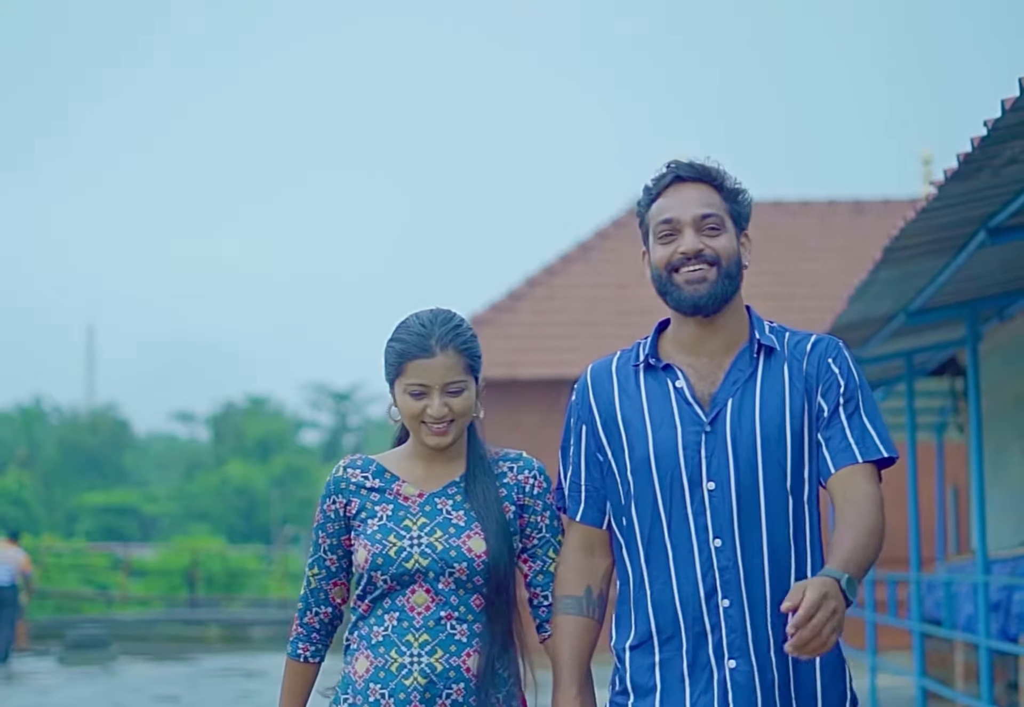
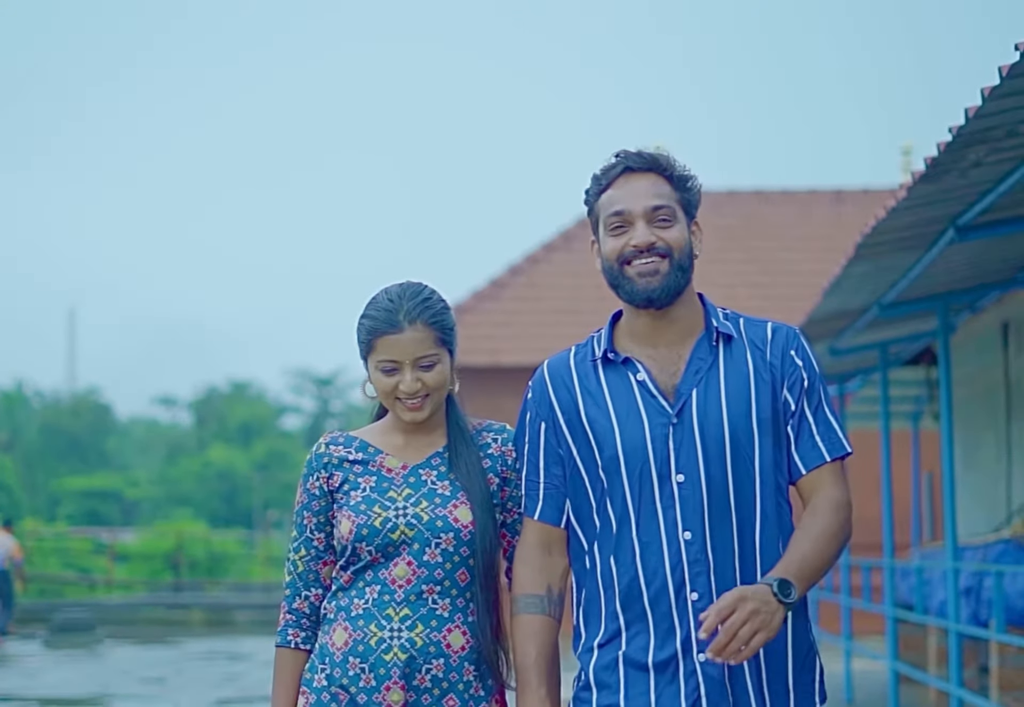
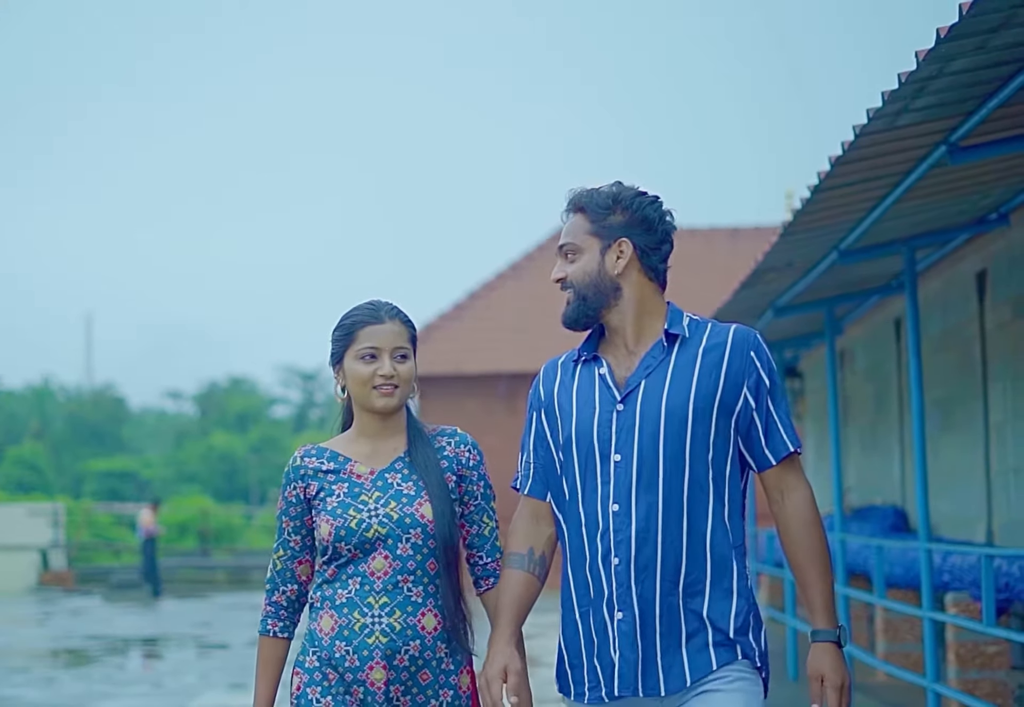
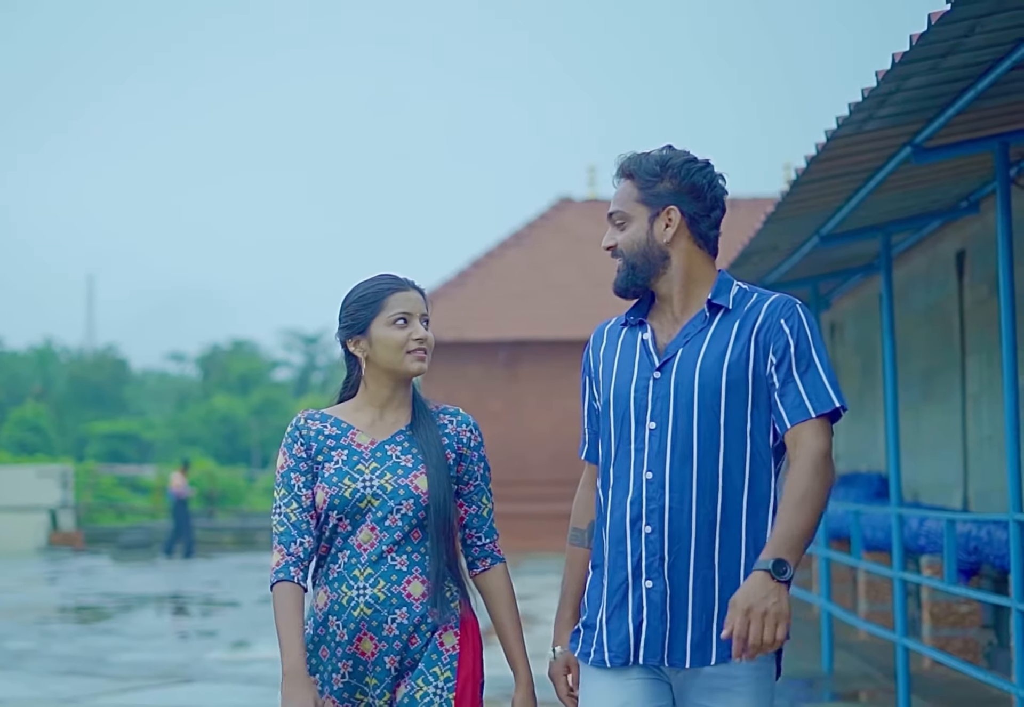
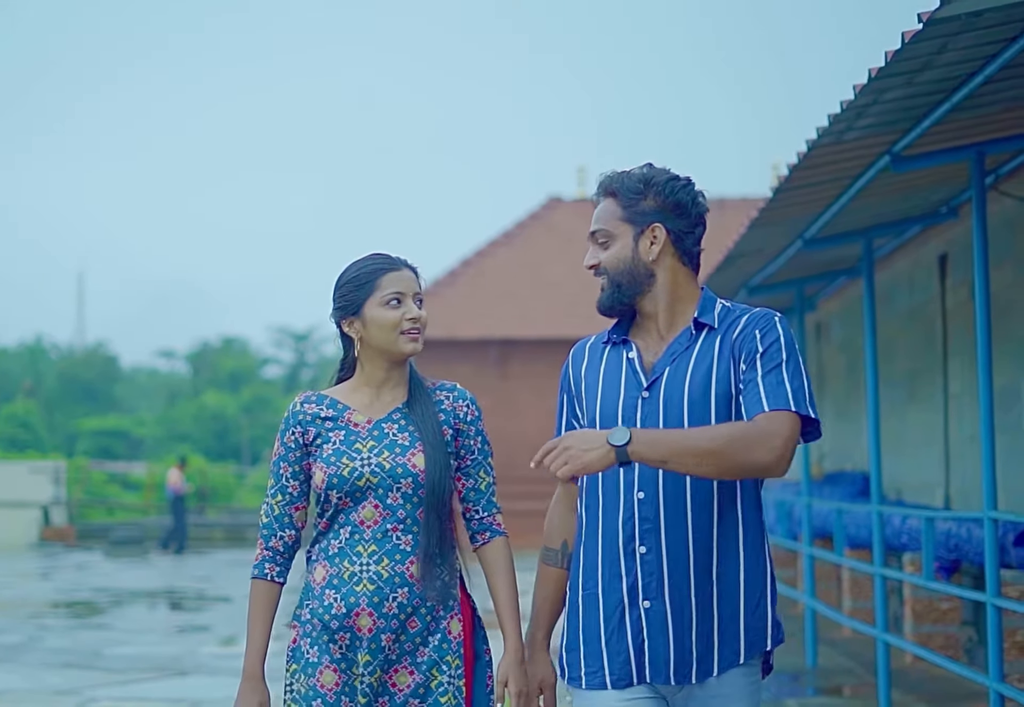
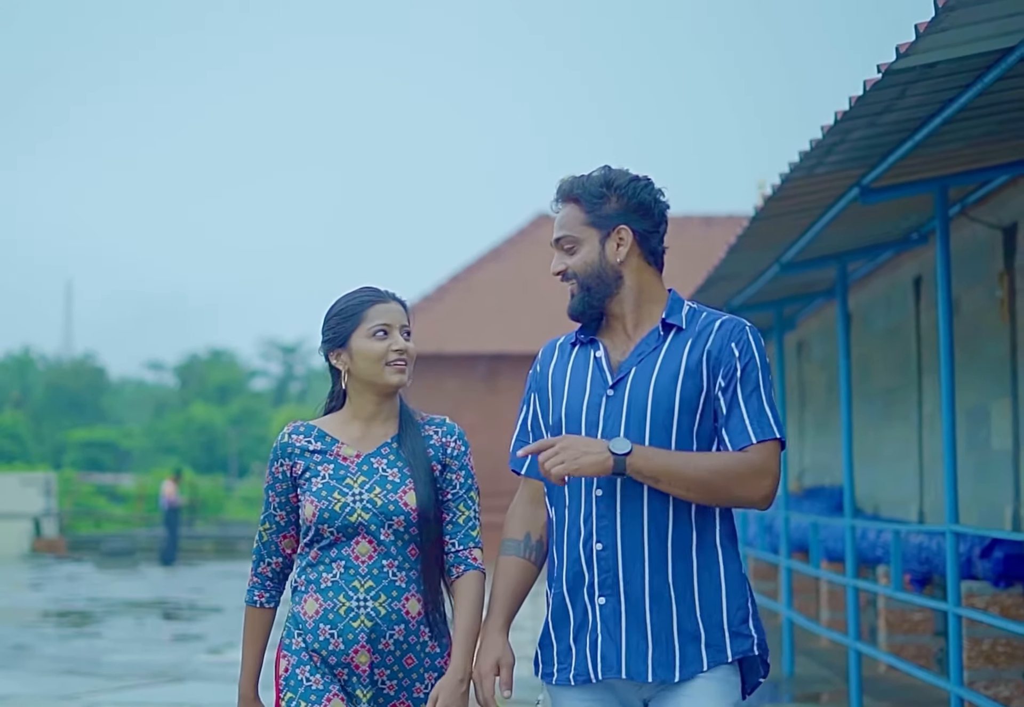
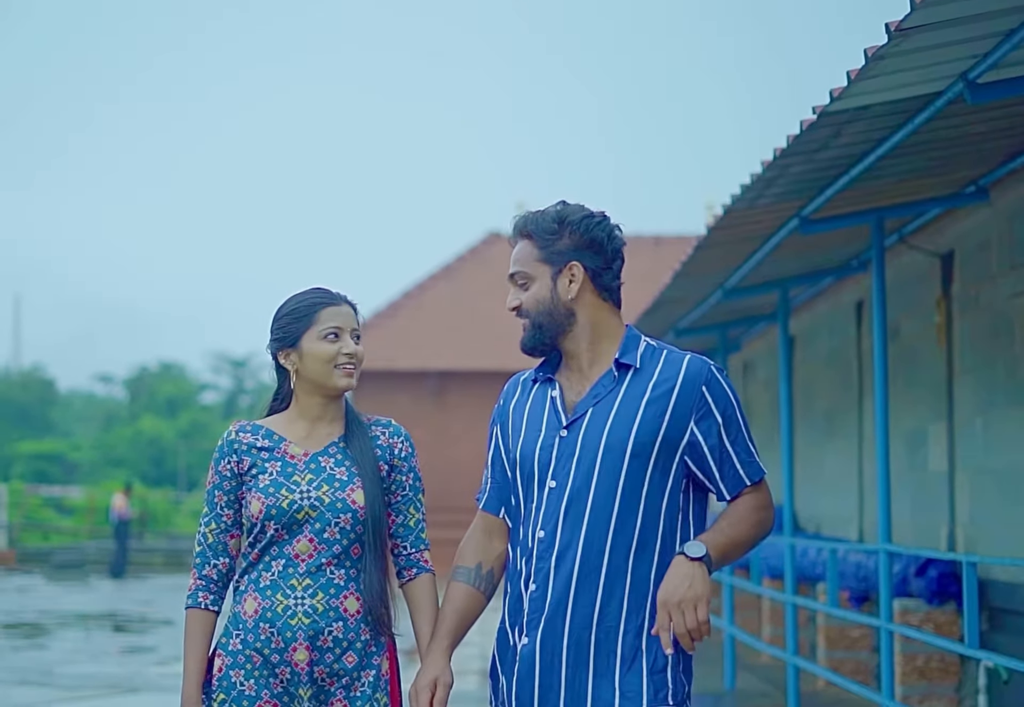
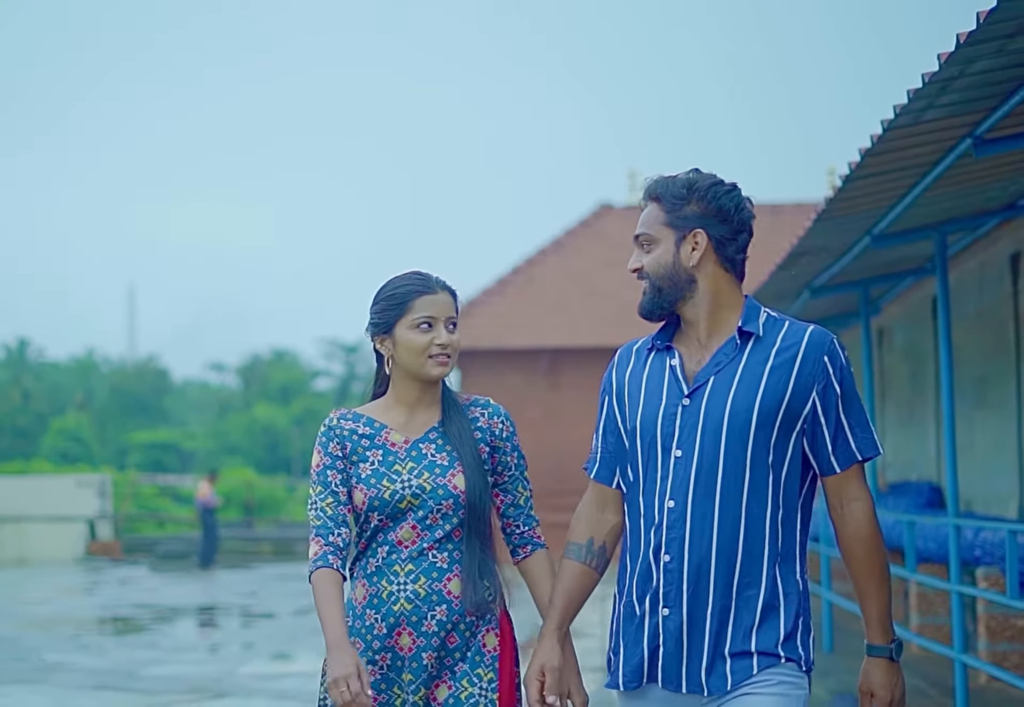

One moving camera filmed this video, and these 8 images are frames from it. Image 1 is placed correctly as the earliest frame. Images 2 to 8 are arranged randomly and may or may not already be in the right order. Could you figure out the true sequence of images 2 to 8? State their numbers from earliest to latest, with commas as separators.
2, 3, 8, 4, 5, 6, 7
